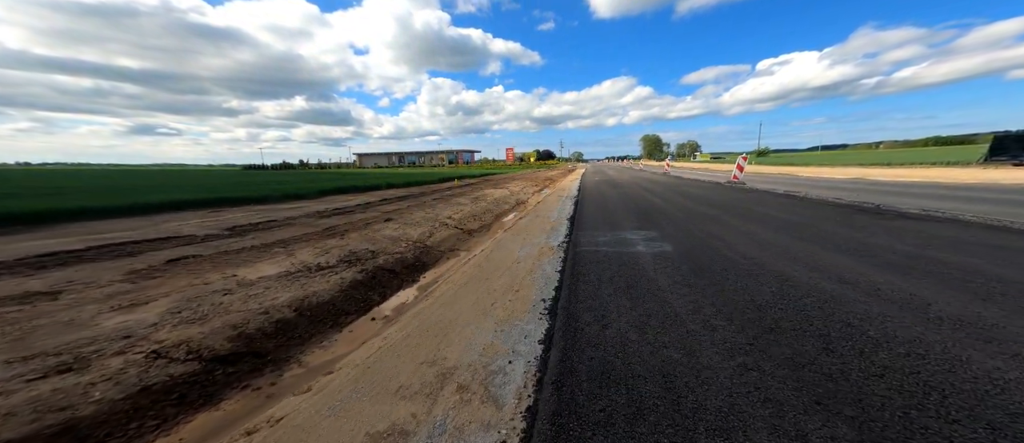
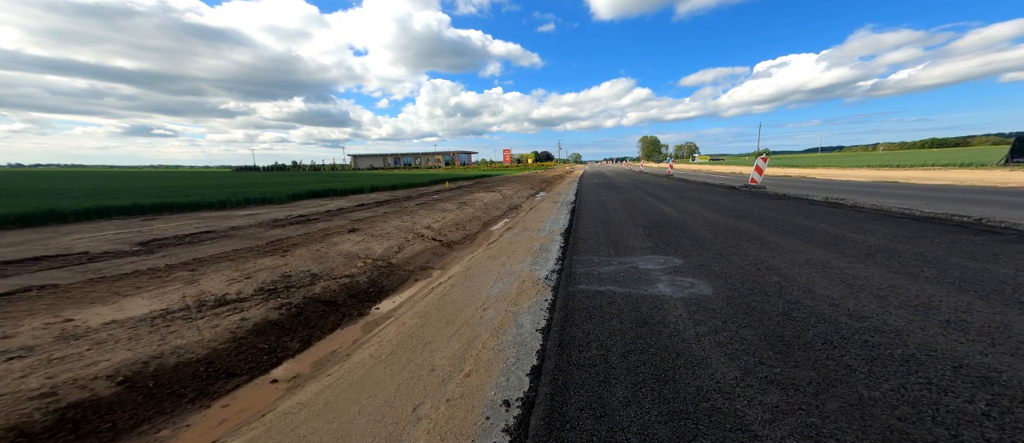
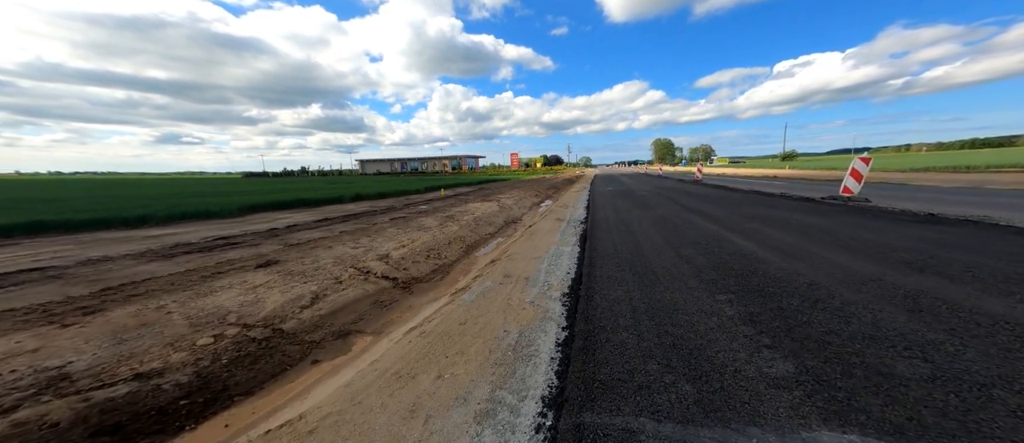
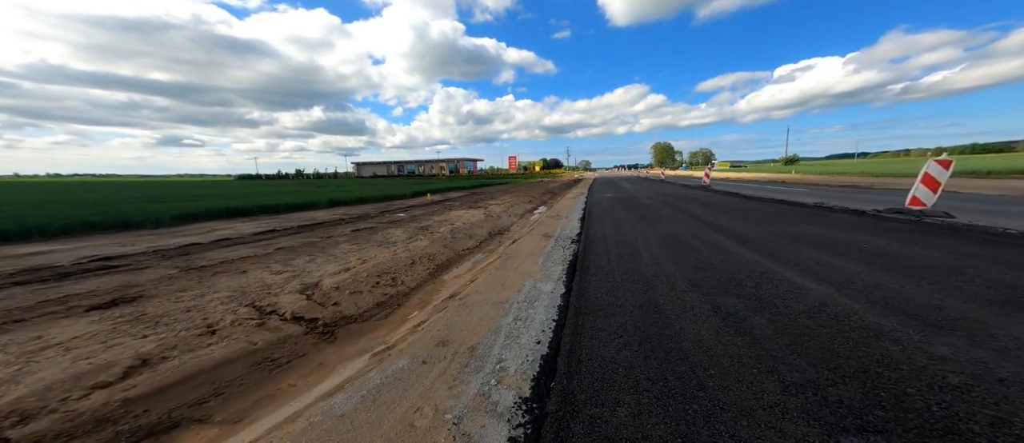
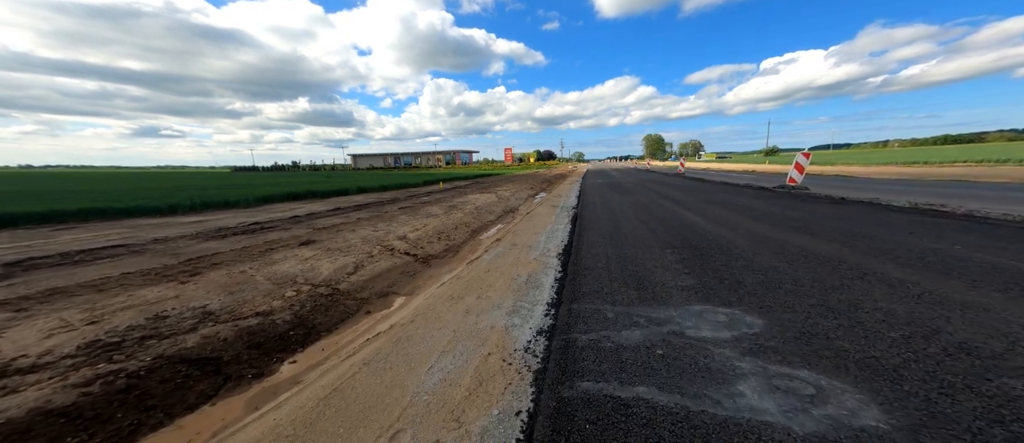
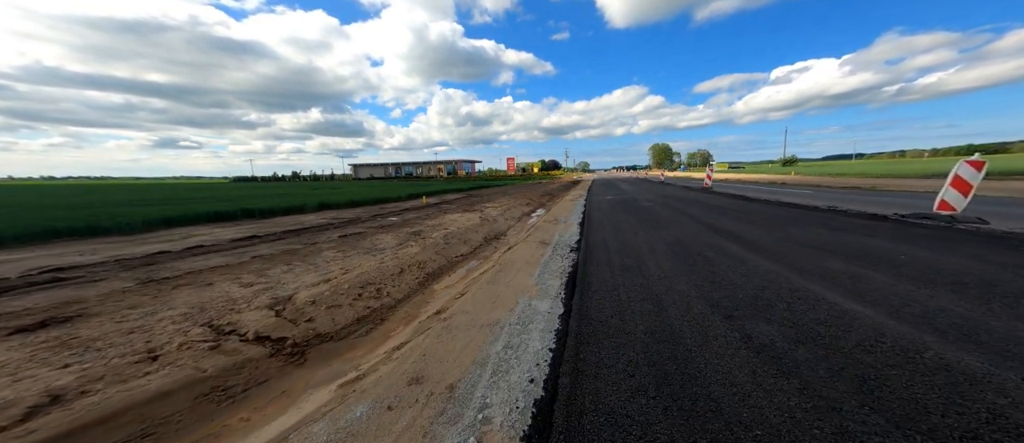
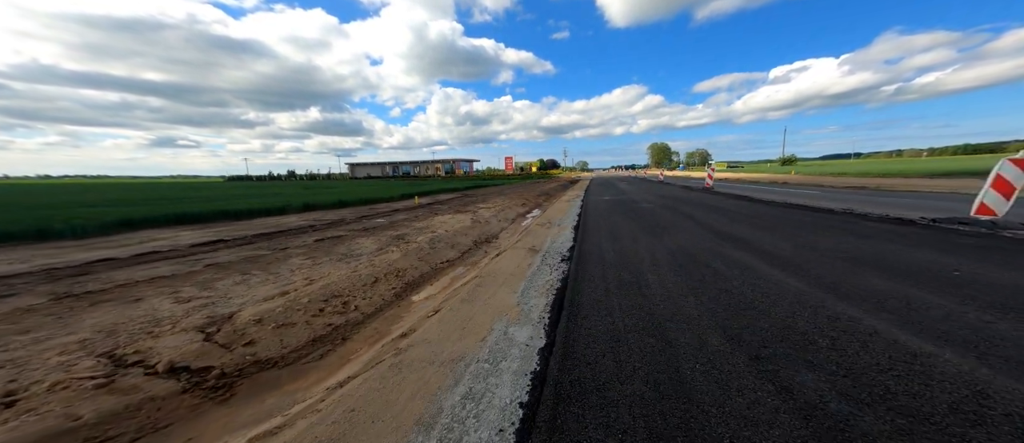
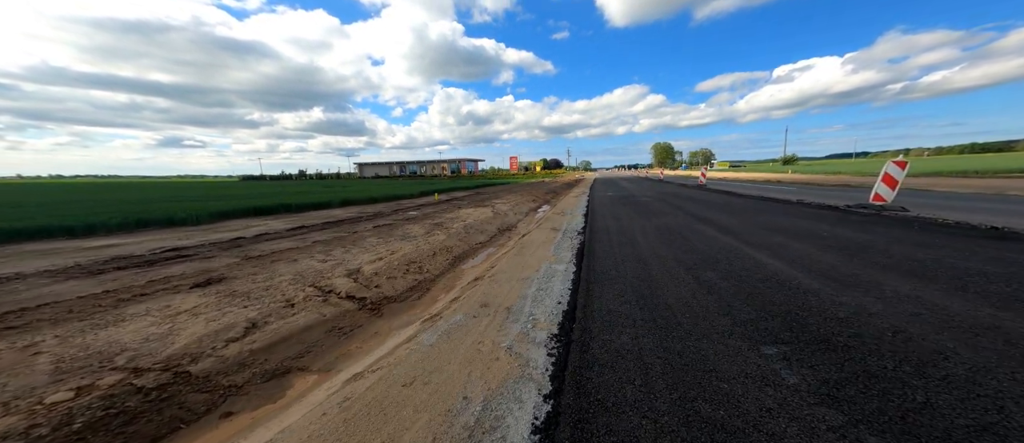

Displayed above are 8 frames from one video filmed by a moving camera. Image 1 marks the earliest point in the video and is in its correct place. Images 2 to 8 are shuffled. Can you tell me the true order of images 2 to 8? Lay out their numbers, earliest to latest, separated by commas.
2, 5, 3, 8, 4, 6, 7
